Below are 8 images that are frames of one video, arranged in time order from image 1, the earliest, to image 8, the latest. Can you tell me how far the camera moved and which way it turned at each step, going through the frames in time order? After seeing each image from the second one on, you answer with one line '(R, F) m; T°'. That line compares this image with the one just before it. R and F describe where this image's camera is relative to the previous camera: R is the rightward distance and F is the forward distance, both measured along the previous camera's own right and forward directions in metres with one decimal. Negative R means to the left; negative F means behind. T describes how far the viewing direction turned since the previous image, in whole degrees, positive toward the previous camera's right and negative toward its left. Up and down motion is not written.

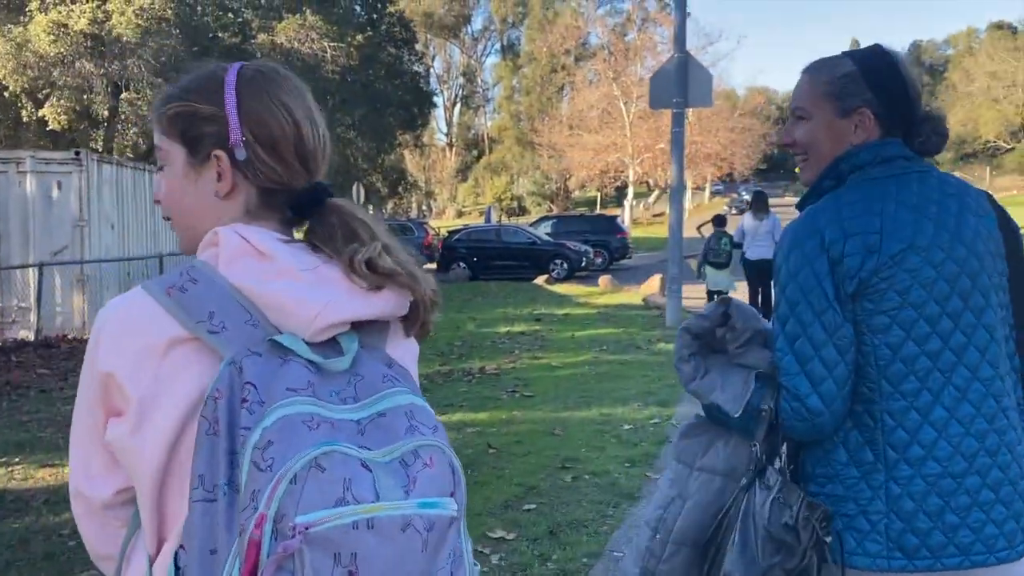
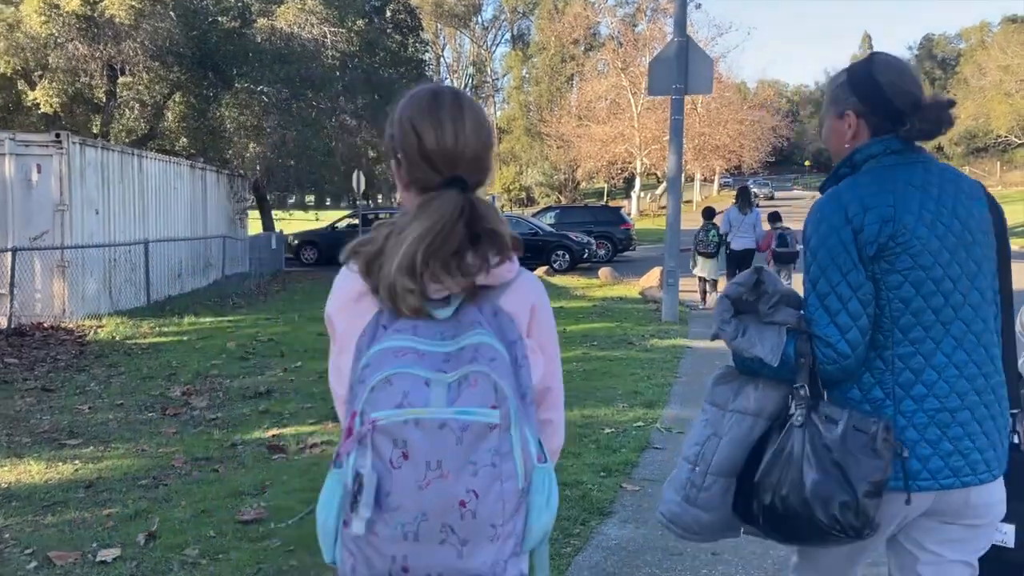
(+0.2, +0.5) m; -1°
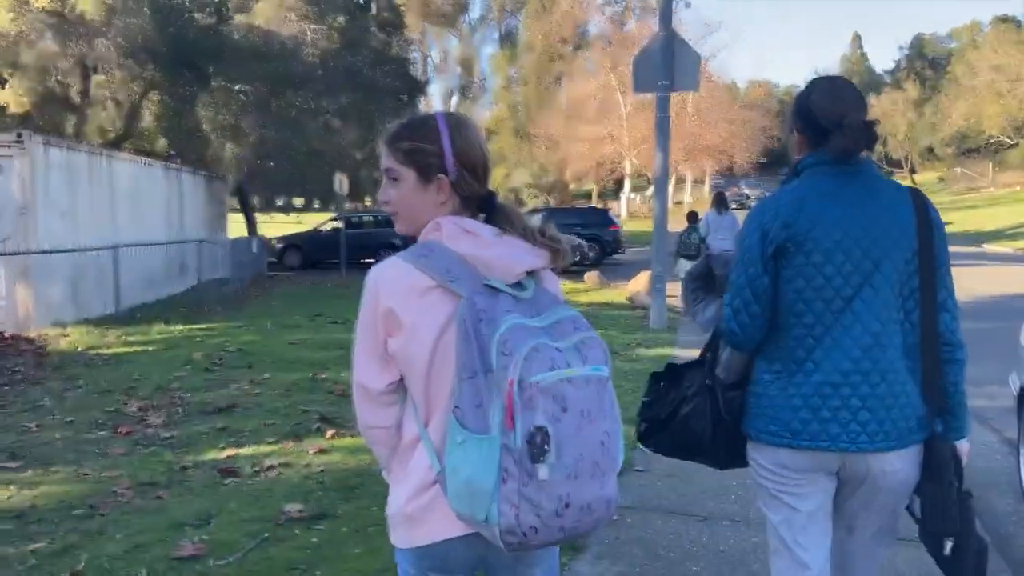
(+0.1, +0.4) m; +1°
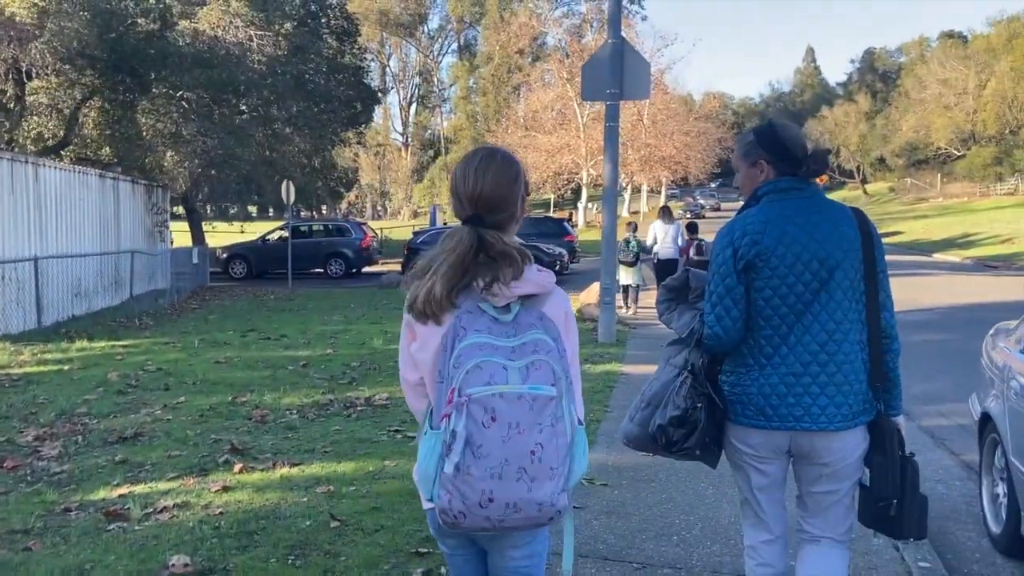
(+0.2, +0.5) m; +3°
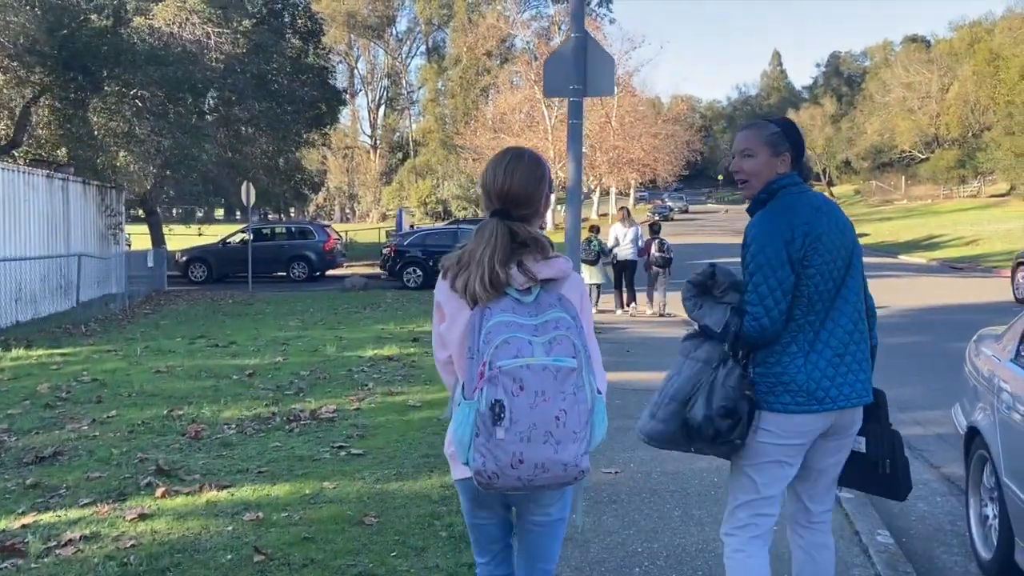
(+0.1, +0.5) m; +2°
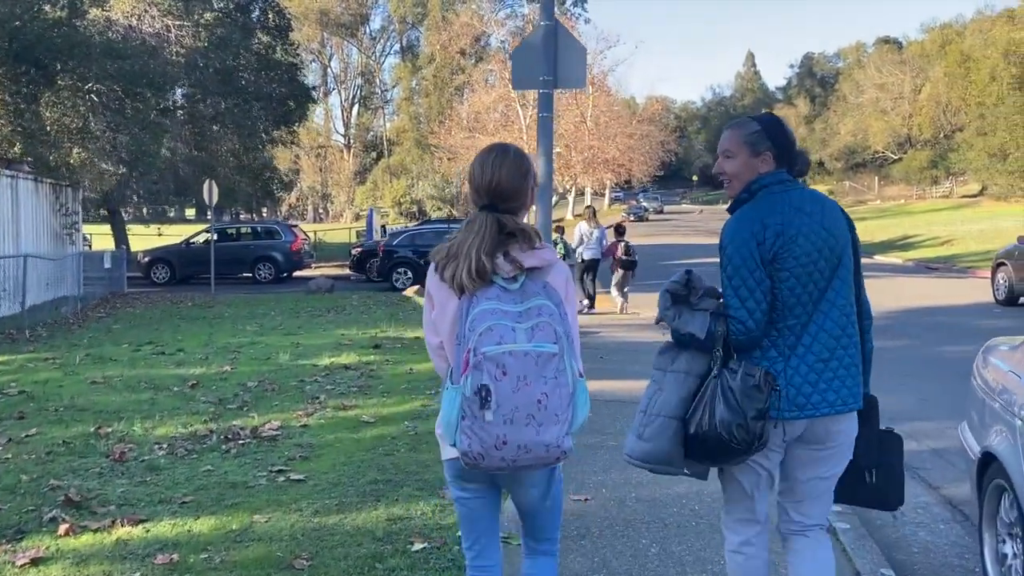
(+0.1, +0.7) m; +1°
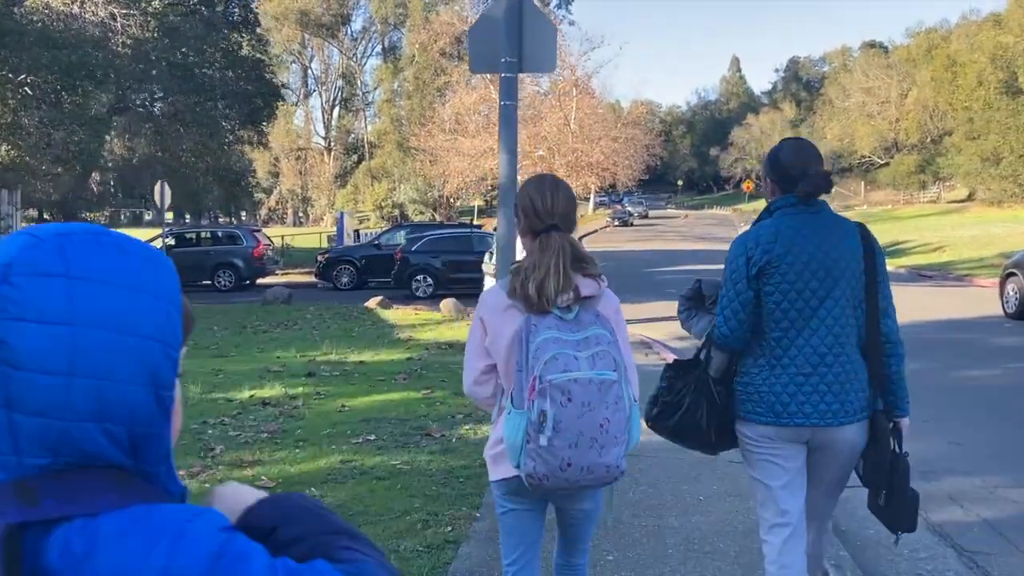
(+0.3, +1.6) m; +1°
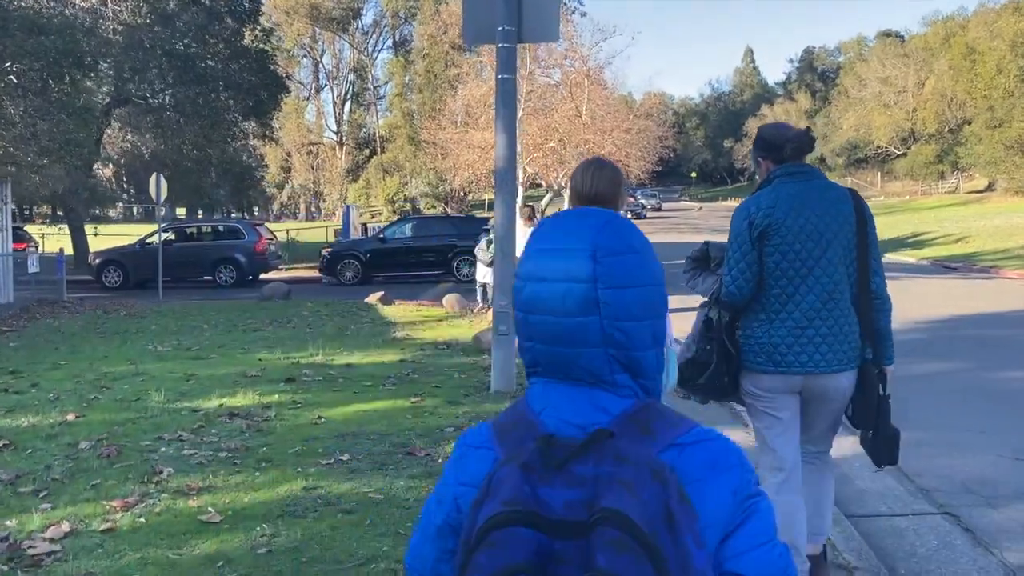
(+0.1, +1.0) m; -1°
